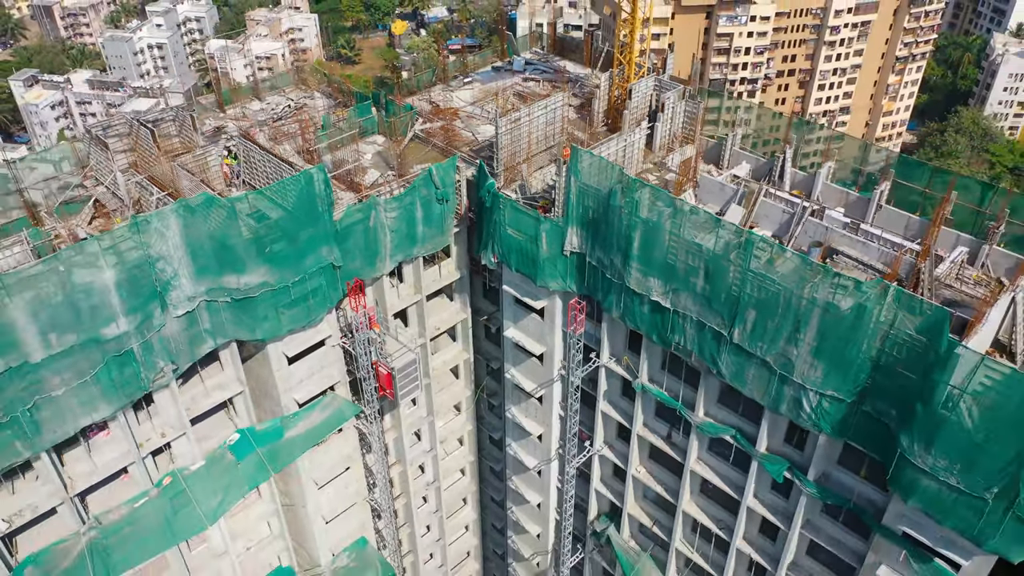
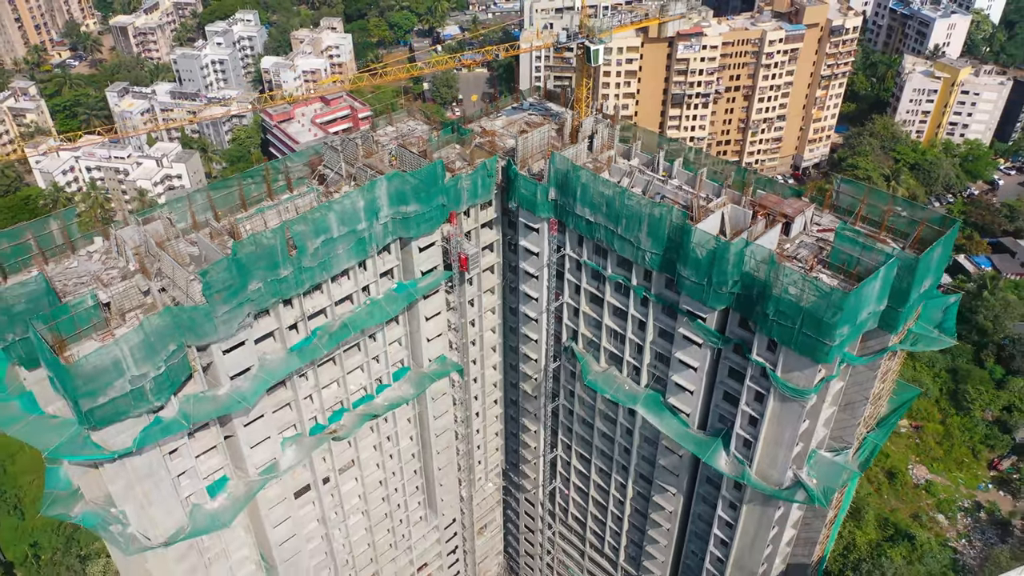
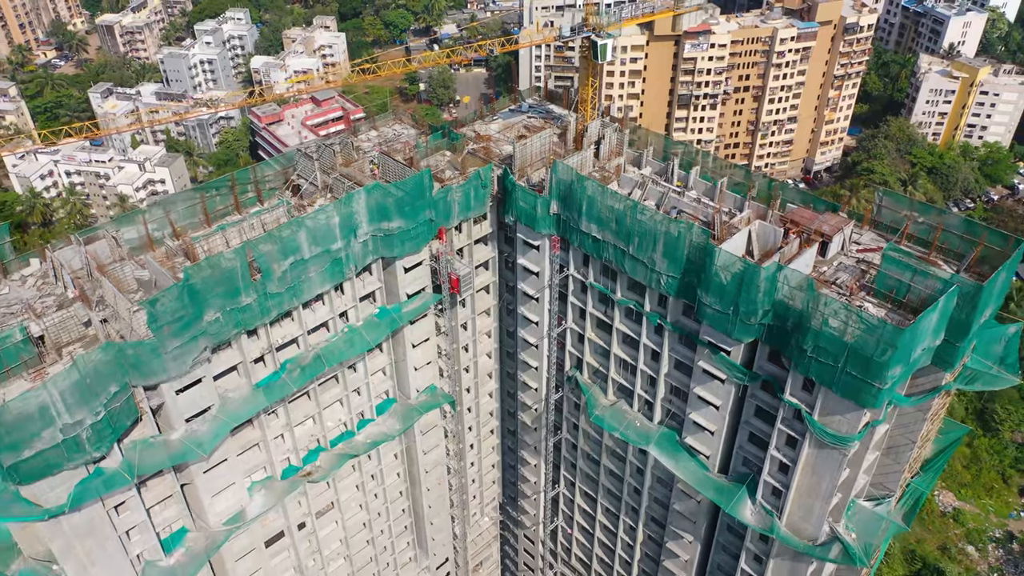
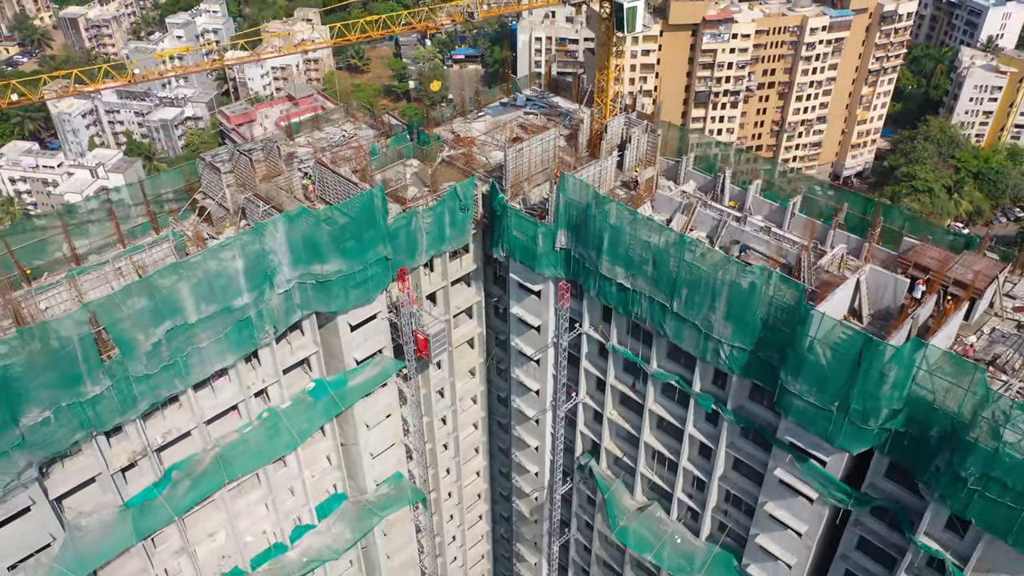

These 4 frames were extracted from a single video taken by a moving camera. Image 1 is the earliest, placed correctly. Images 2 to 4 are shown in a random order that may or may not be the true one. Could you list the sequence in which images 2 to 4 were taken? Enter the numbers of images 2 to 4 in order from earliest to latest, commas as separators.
4, 3, 2
